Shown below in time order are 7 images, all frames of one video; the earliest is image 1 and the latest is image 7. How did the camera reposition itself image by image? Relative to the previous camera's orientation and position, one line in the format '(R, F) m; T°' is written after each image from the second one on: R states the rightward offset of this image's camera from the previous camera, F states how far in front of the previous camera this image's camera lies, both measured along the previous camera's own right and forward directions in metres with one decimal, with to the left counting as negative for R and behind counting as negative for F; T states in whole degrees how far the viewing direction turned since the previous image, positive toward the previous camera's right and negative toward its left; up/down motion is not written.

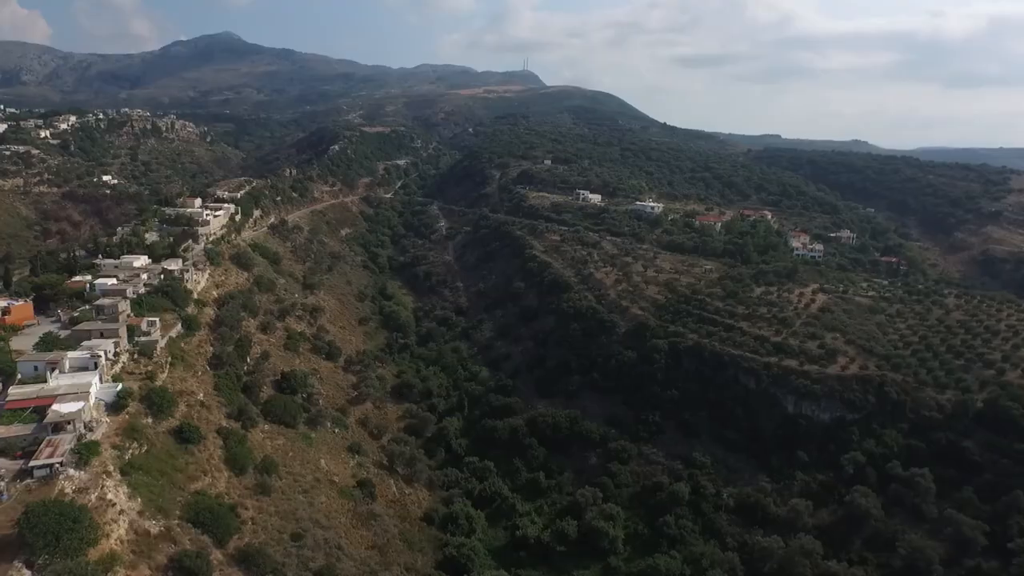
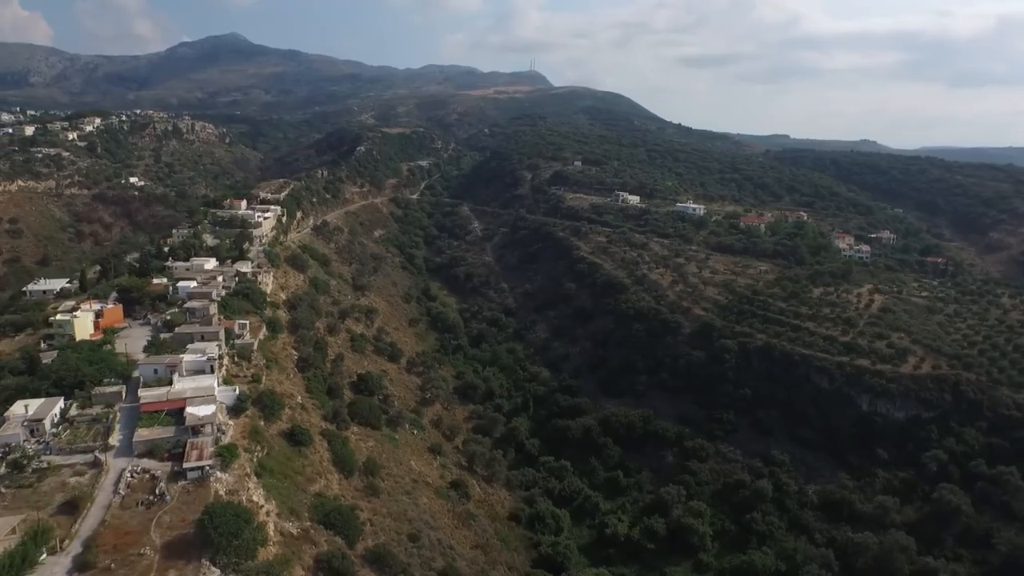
(-5.5, -0.4) m; 0°
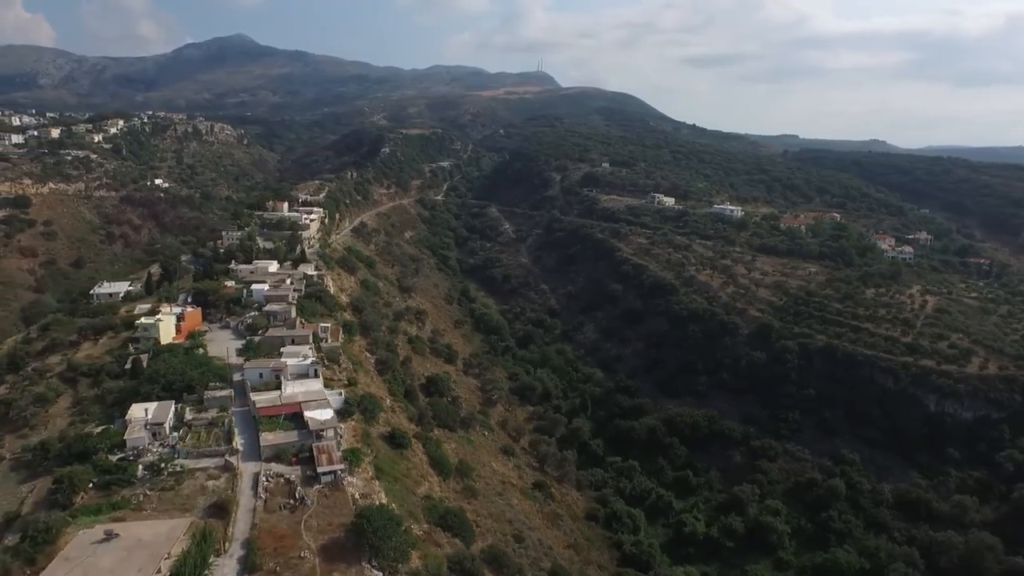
(-5.0, -0.3) m; 0°
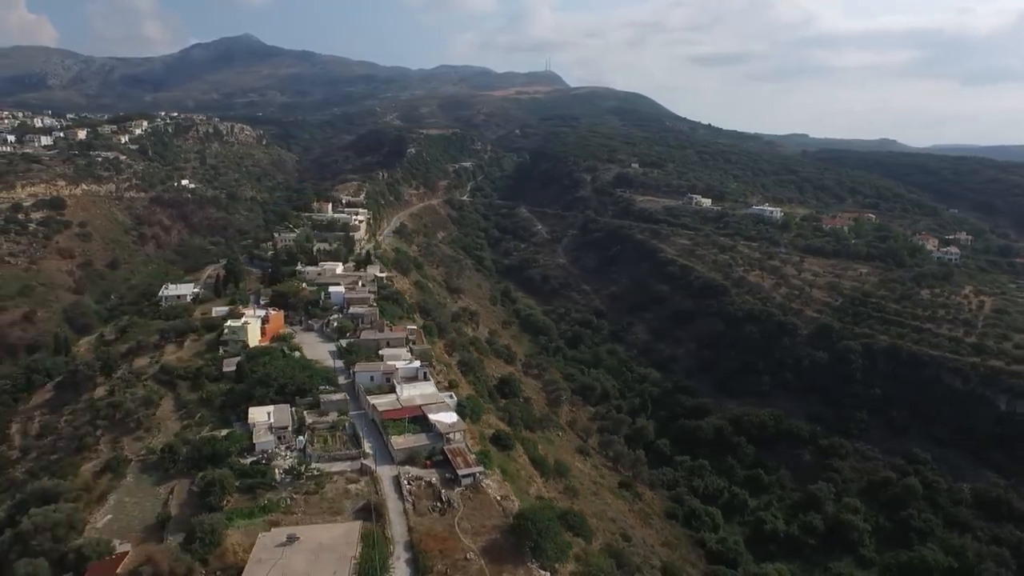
(-5.3, -0.3) m; 0°
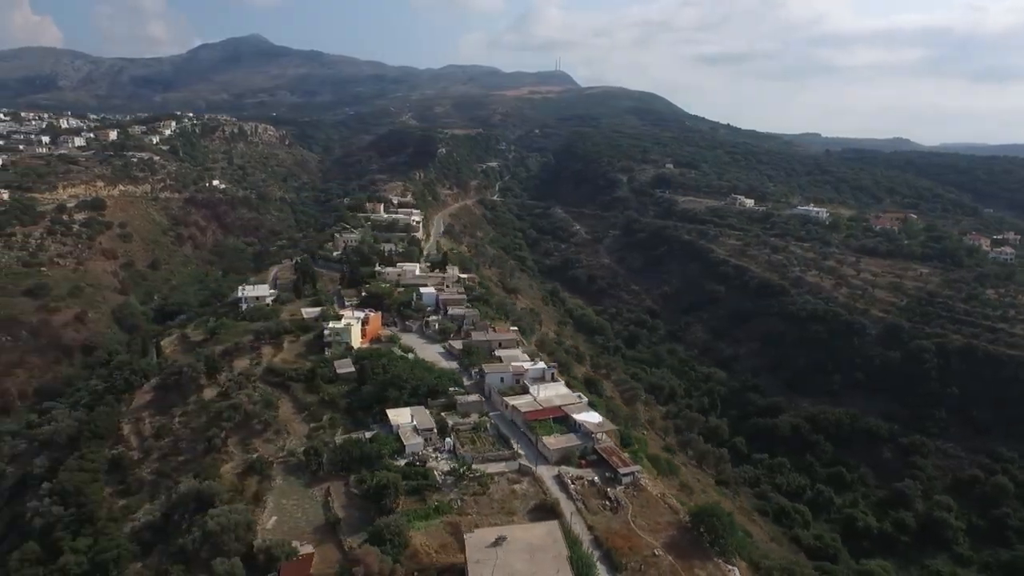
(-6.2, -0.2) m; 0°
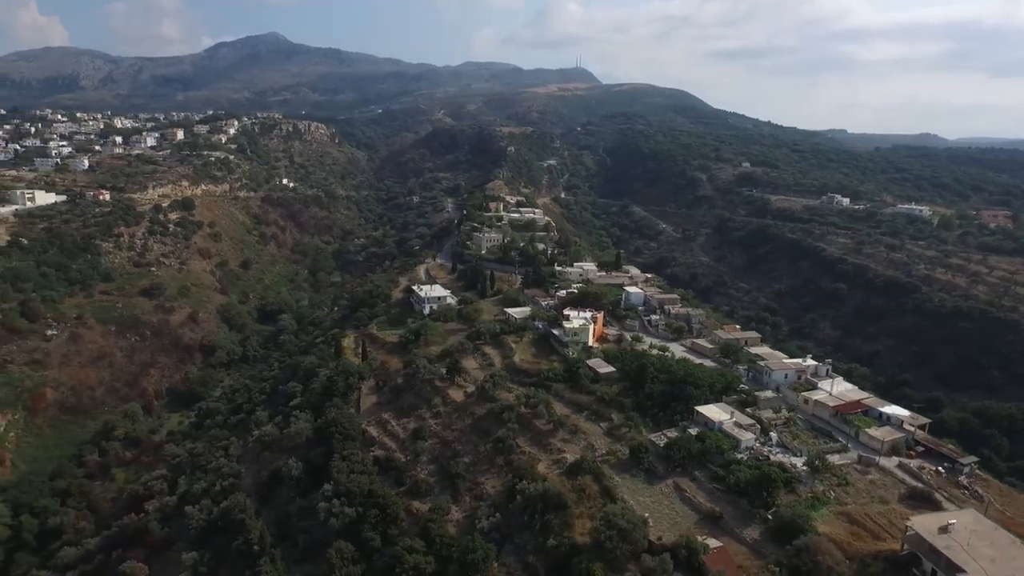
(-14.4, -0.3) m; 0°
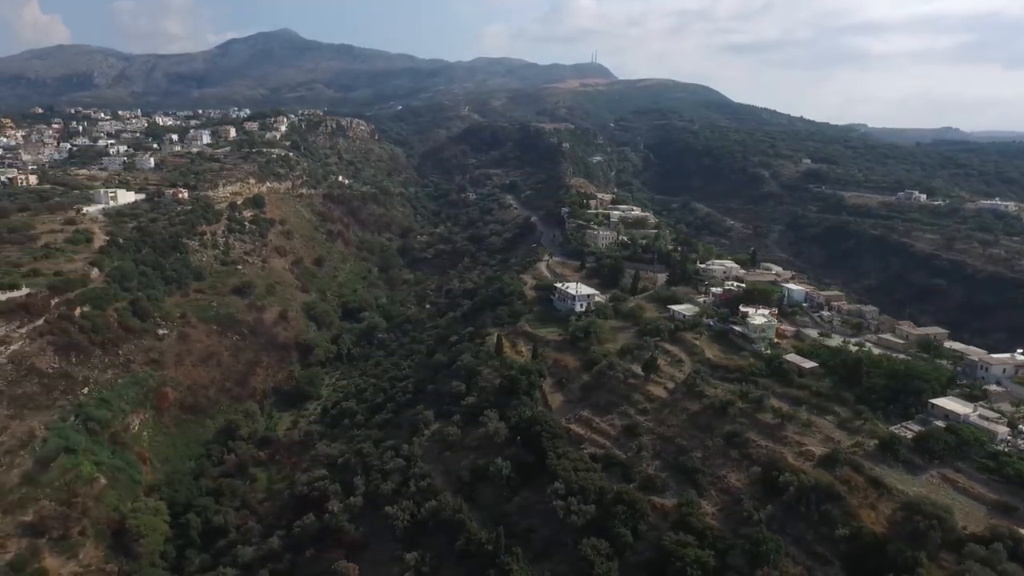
(-11.9, +0.1) m; 0°
